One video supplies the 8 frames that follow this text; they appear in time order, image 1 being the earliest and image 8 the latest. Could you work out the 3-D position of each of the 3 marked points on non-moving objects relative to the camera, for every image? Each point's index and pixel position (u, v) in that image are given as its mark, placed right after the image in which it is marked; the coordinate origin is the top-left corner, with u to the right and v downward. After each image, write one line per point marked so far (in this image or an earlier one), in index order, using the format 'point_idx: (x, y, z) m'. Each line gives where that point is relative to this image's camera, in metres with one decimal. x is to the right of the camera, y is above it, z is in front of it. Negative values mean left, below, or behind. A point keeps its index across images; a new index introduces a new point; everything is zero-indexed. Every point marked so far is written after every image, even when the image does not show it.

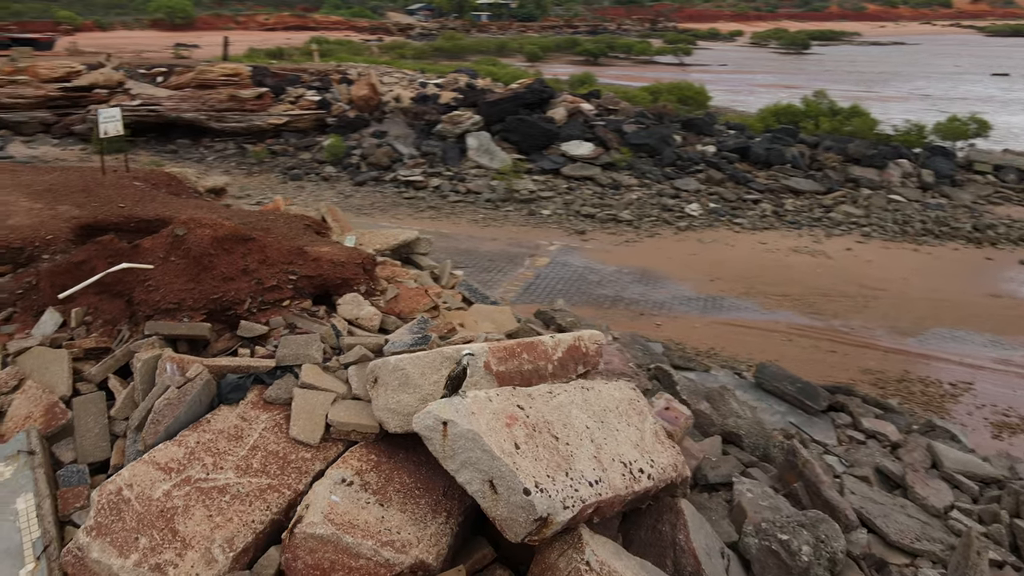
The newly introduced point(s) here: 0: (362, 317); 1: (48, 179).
0: (-0.6, -0.1, +3.5) m
1: (-2.6, +0.6, +5.1) m
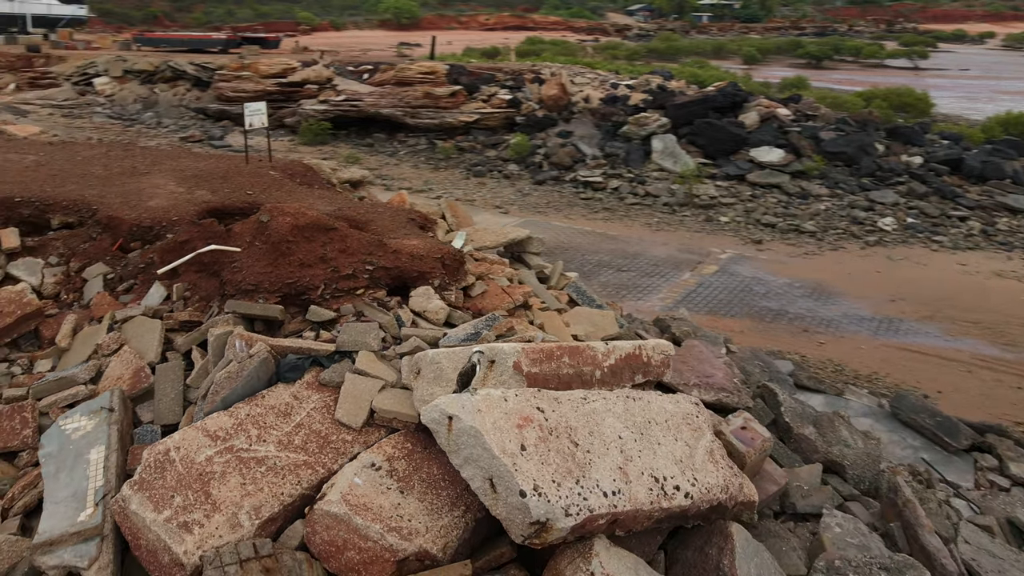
0: (-0.3, -0.1, +3.6) m
1: (-1.9, +0.8, +5.6) m
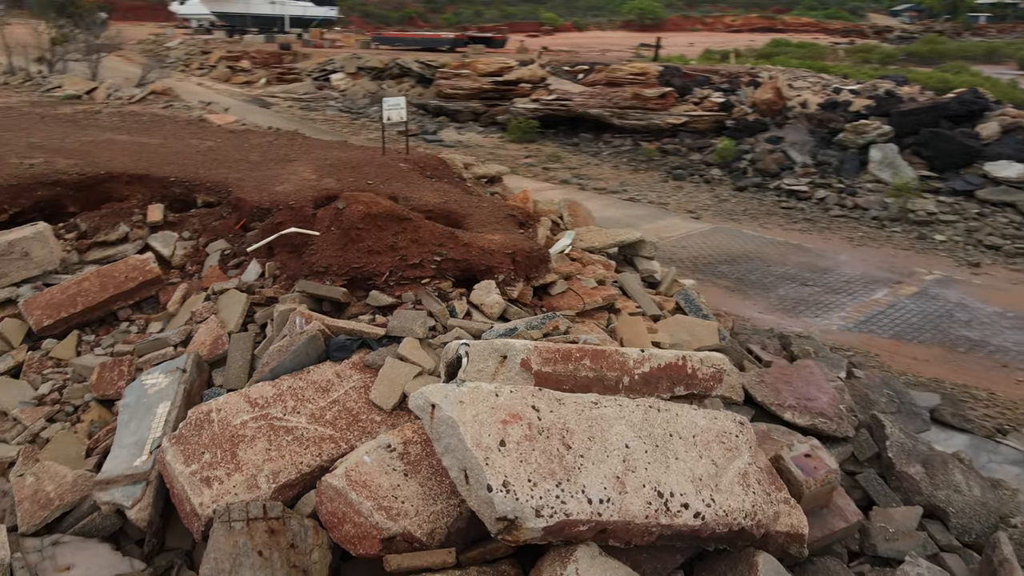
0: (-0.1, -0.1, +3.7) m
1: (-1.1, +0.9, +6.0) m
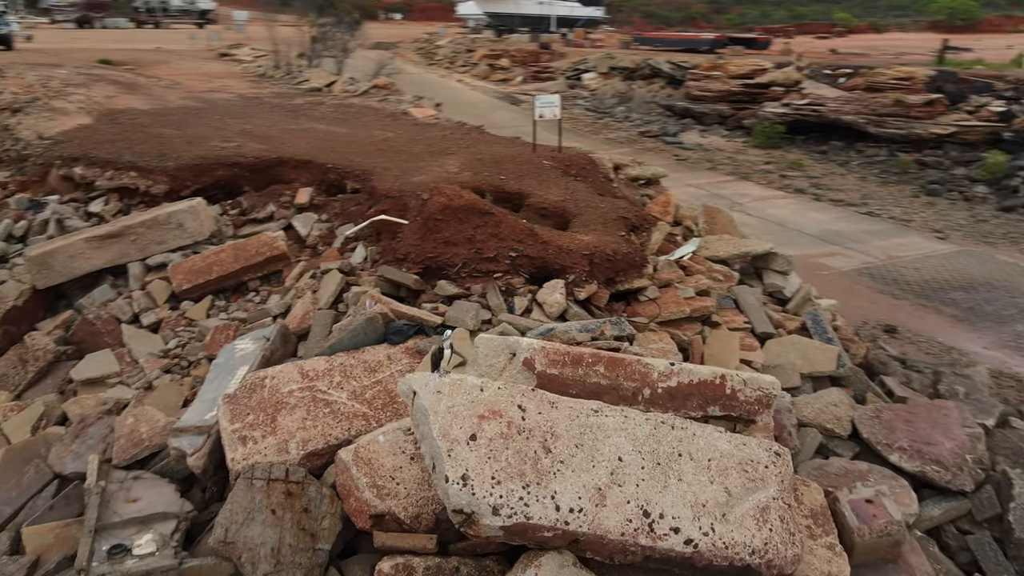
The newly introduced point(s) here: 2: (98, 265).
0: (+0.2, -0.1, +3.6) m
1: (-0.1, +0.9, +6.2) m
2: (-2.2, +0.1, +4.9) m
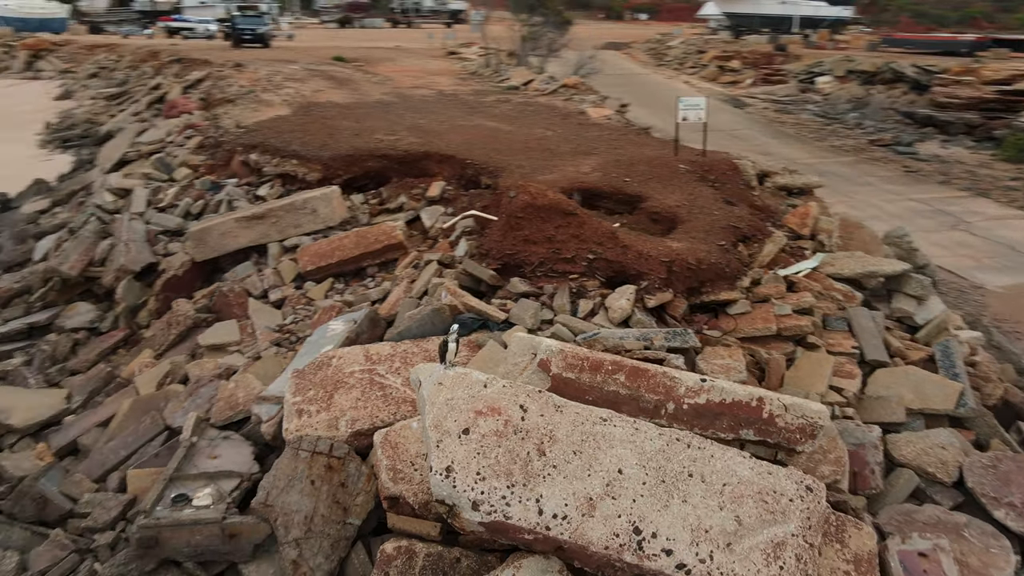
0: (+0.4, -0.1, +3.6) m
1: (+0.9, +0.9, +6.1) m
2: (-1.6, +0.3, +5.3) m
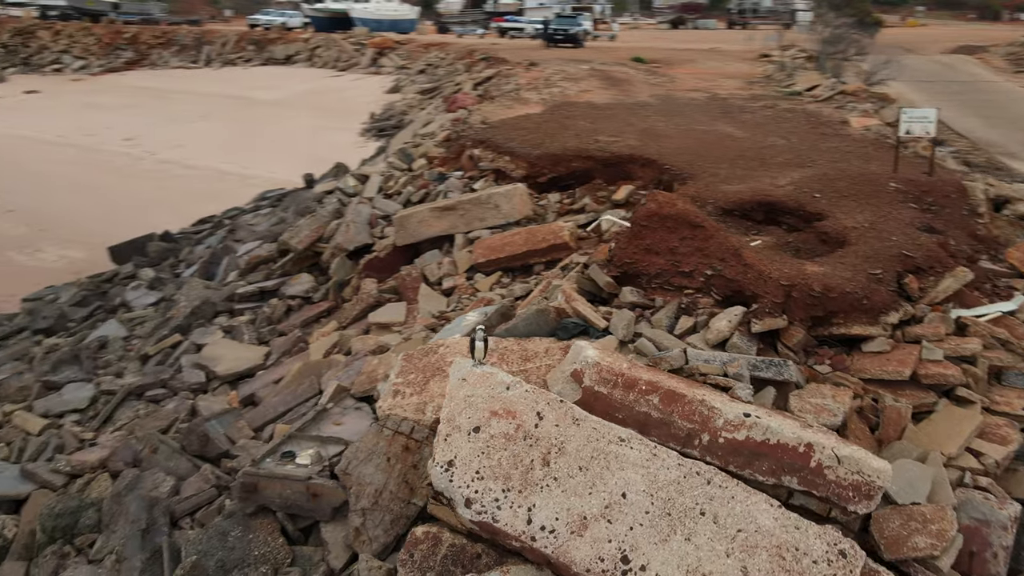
0: (+0.7, -0.1, +3.4) m
1: (+2.1, +0.7, +5.5) m
2: (-0.5, +0.4, +5.7) m
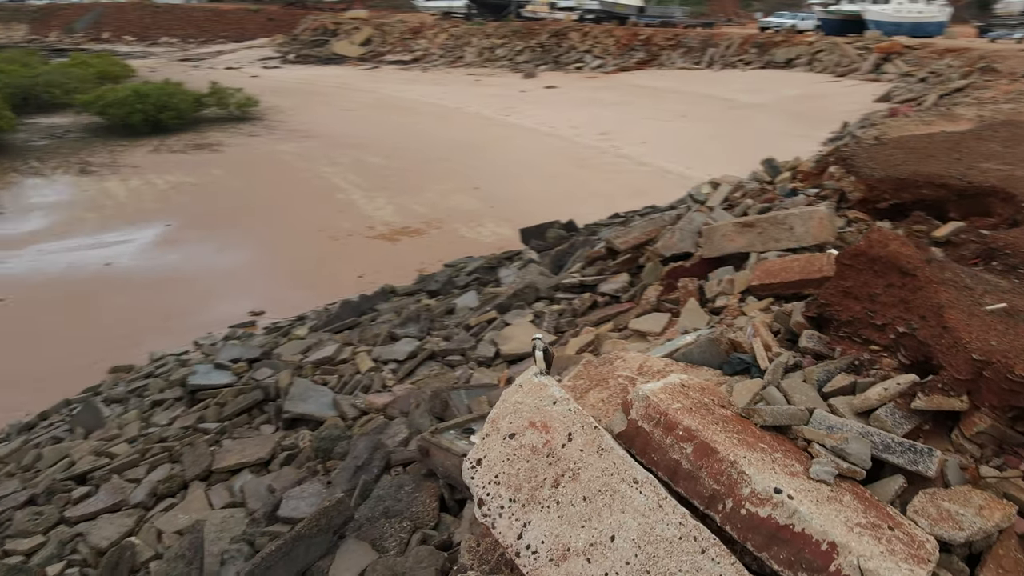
0: (+1.1, -0.3, +2.9) m
1: (+3.5, +0.2, +4.0) m
2: (+1.3, +0.2, +5.5) m
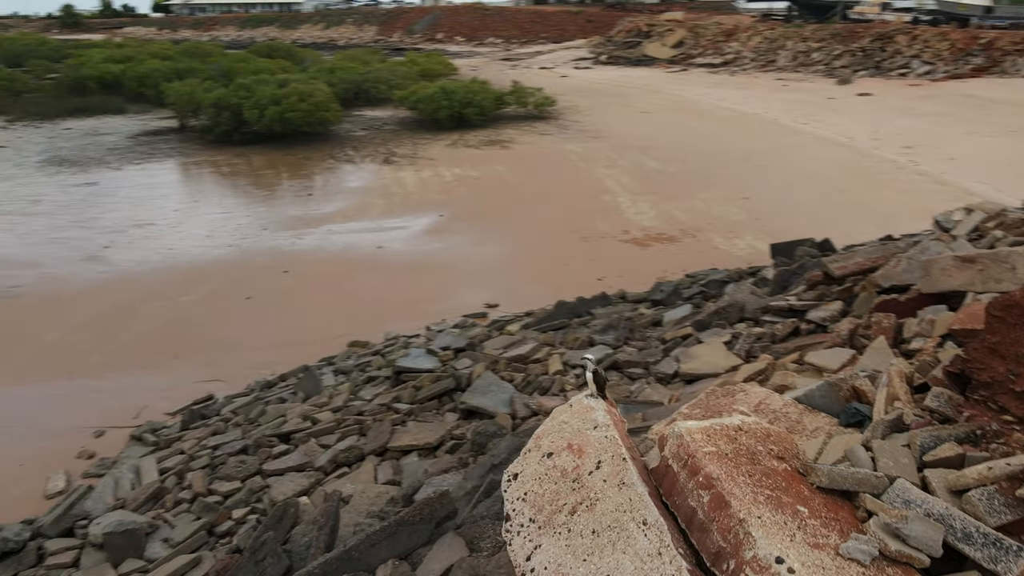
0: (+1.2, -0.5, +2.4) m
1: (+3.9, -0.2, +2.7) m
2: (+2.3, 0.0, +4.8) m
